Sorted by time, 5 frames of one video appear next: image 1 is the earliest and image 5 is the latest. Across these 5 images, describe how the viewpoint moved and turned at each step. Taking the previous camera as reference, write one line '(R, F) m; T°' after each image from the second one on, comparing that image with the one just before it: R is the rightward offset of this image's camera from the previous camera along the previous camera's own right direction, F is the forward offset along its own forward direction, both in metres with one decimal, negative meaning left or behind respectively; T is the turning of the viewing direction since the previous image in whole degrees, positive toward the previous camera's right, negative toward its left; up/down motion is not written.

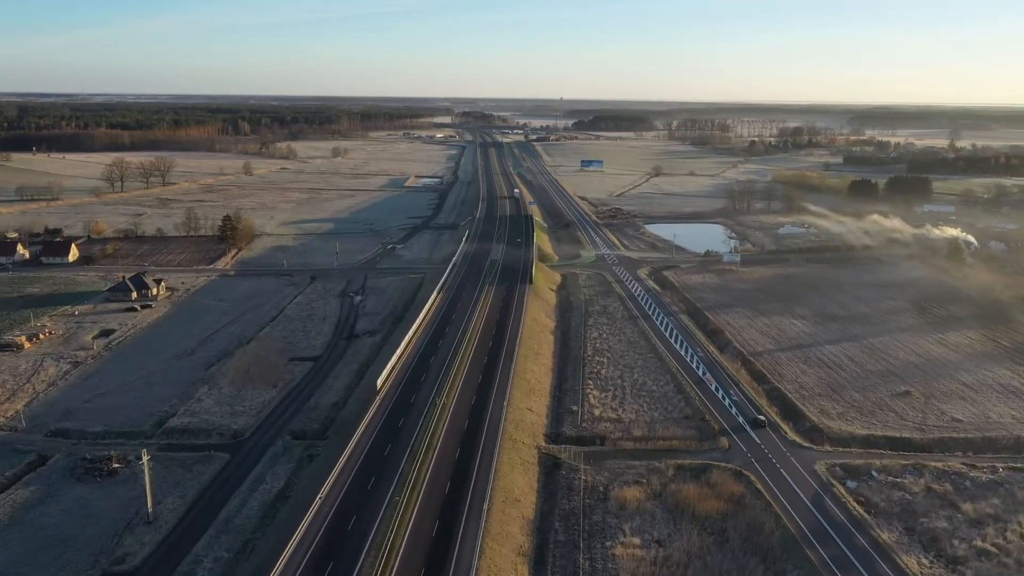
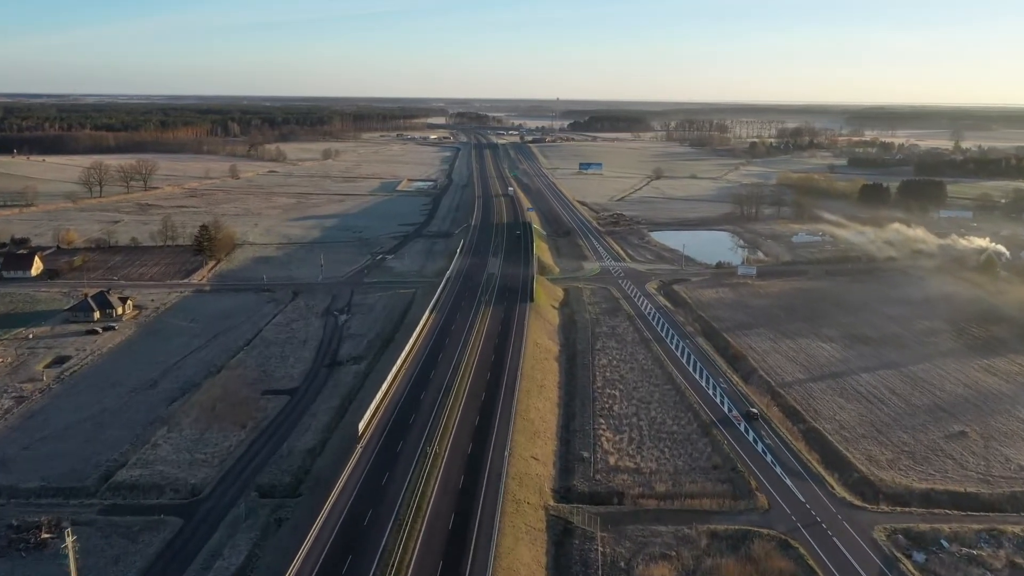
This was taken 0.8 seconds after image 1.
(-0.1, +2.4) m; 0°
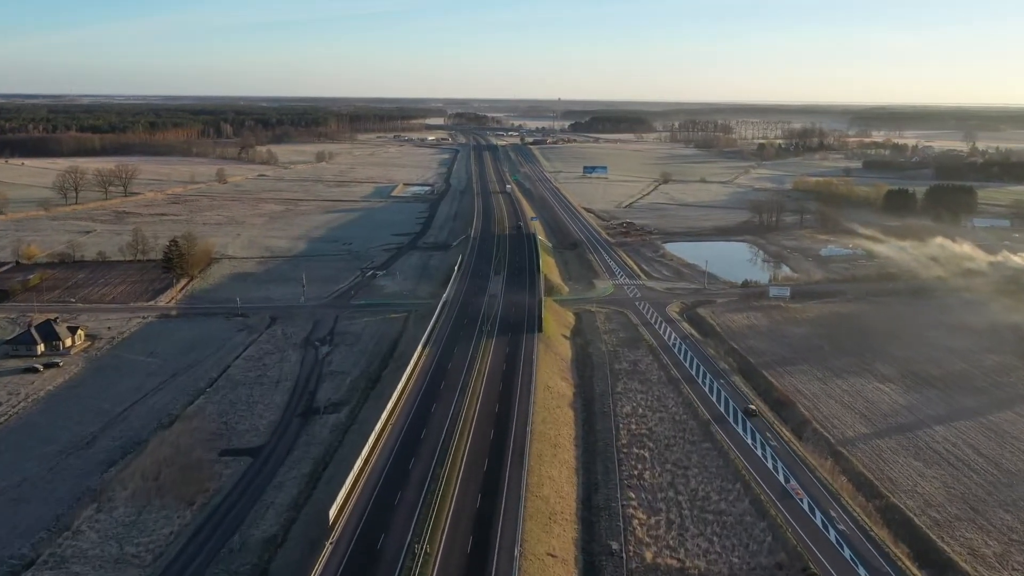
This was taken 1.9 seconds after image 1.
(-0.2, +3.3) m; 0°
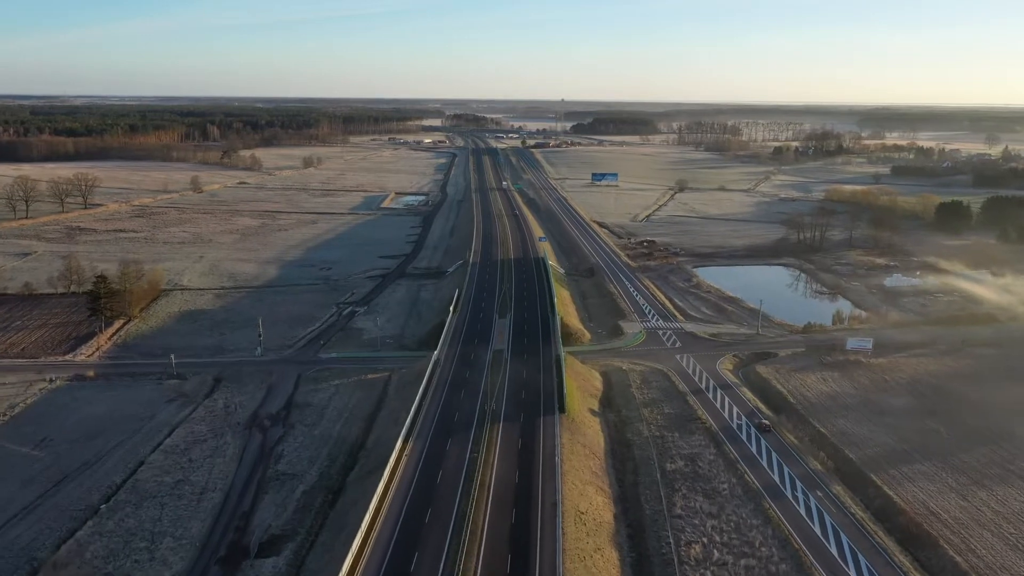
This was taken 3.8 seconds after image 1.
(-0.3, +5.7) m; 0°
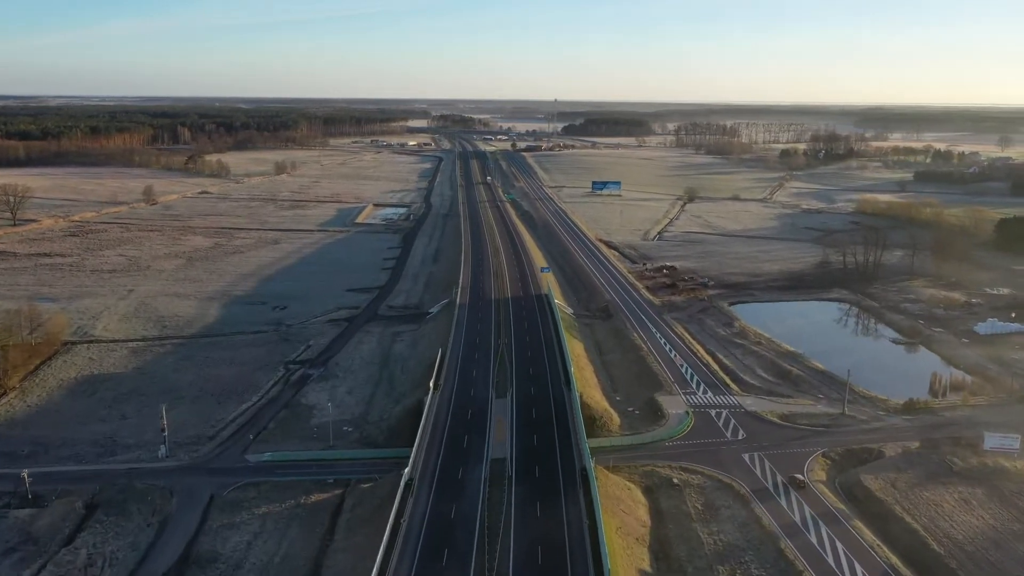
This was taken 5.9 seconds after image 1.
(-0.3, +6.3) m; +1°
